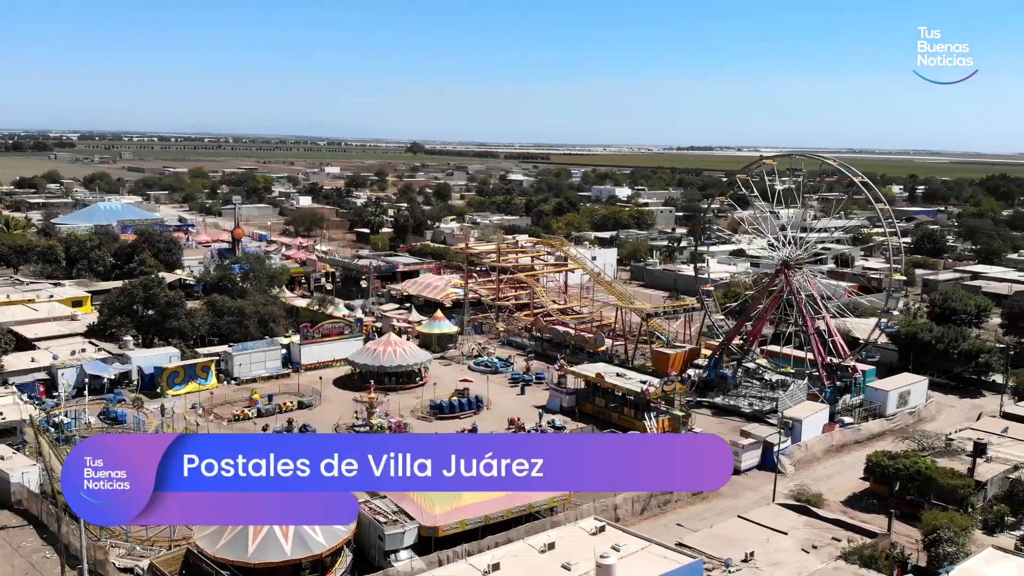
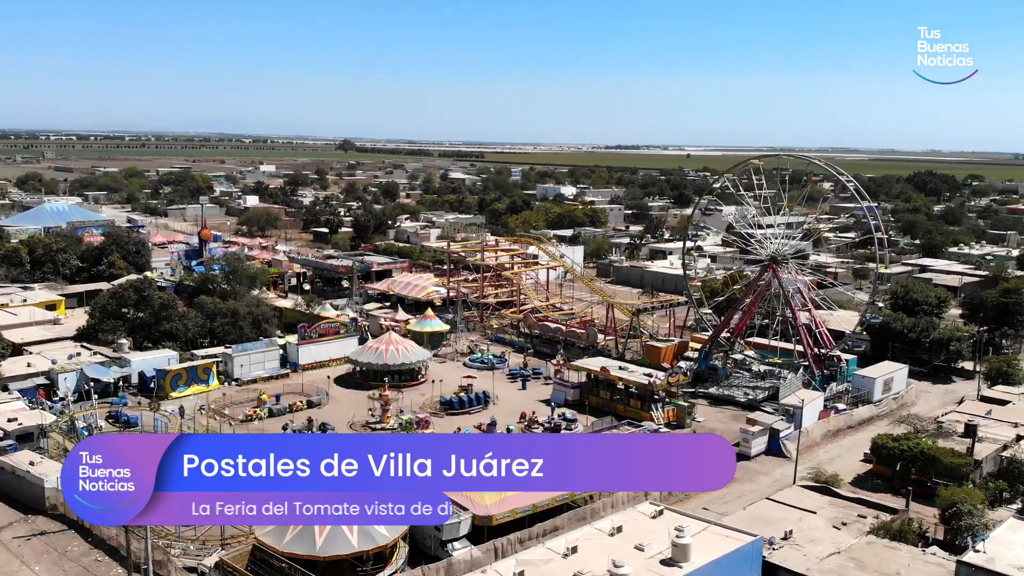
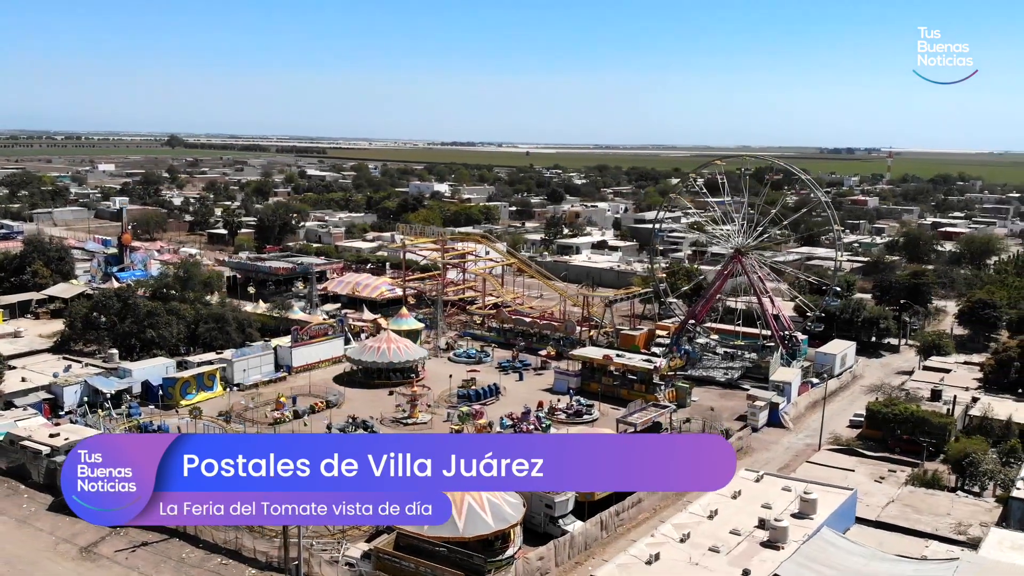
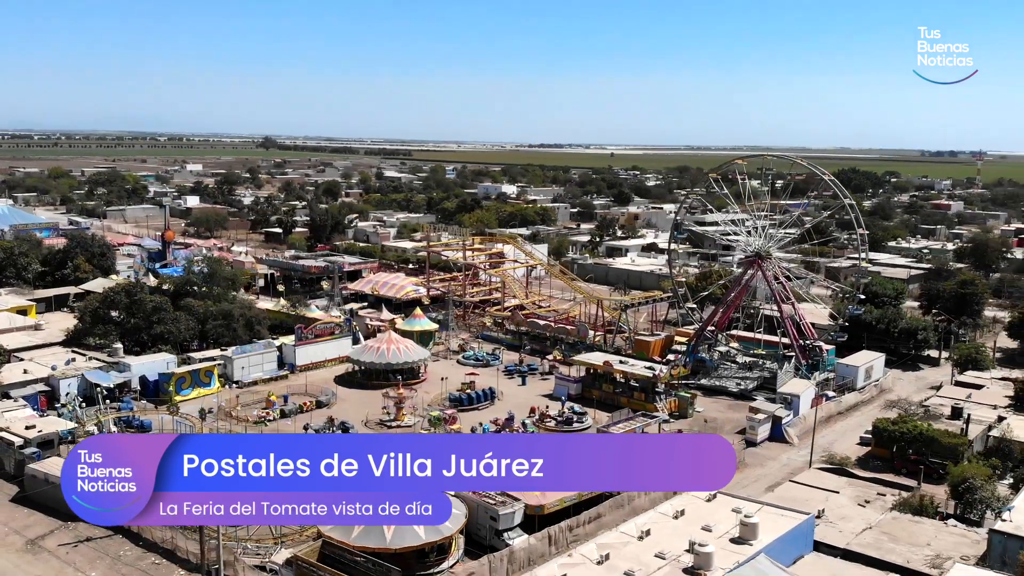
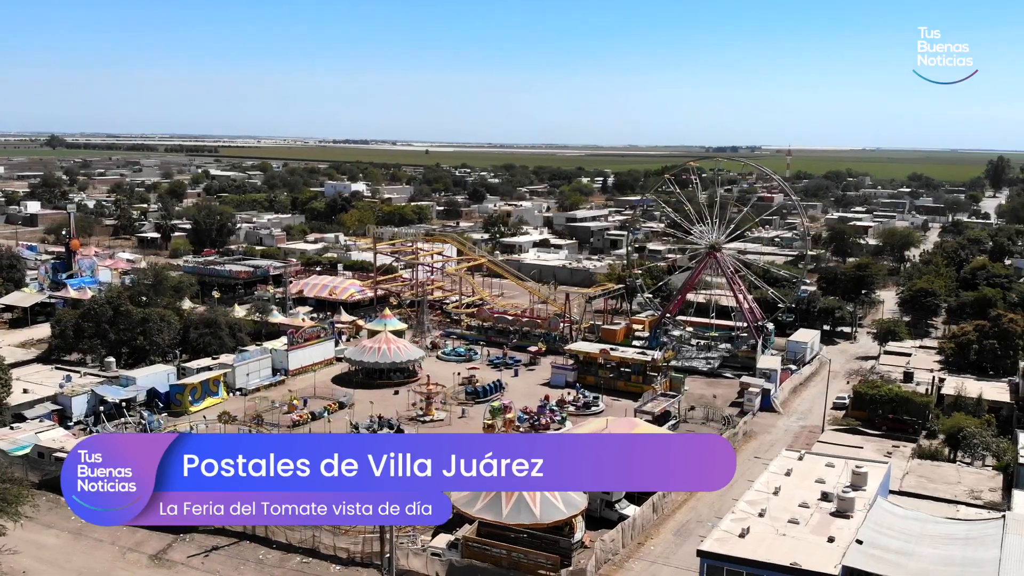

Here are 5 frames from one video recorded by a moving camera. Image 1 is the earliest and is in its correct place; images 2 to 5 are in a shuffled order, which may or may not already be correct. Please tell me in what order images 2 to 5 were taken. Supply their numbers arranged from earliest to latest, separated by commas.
2, 4, 3, 5
